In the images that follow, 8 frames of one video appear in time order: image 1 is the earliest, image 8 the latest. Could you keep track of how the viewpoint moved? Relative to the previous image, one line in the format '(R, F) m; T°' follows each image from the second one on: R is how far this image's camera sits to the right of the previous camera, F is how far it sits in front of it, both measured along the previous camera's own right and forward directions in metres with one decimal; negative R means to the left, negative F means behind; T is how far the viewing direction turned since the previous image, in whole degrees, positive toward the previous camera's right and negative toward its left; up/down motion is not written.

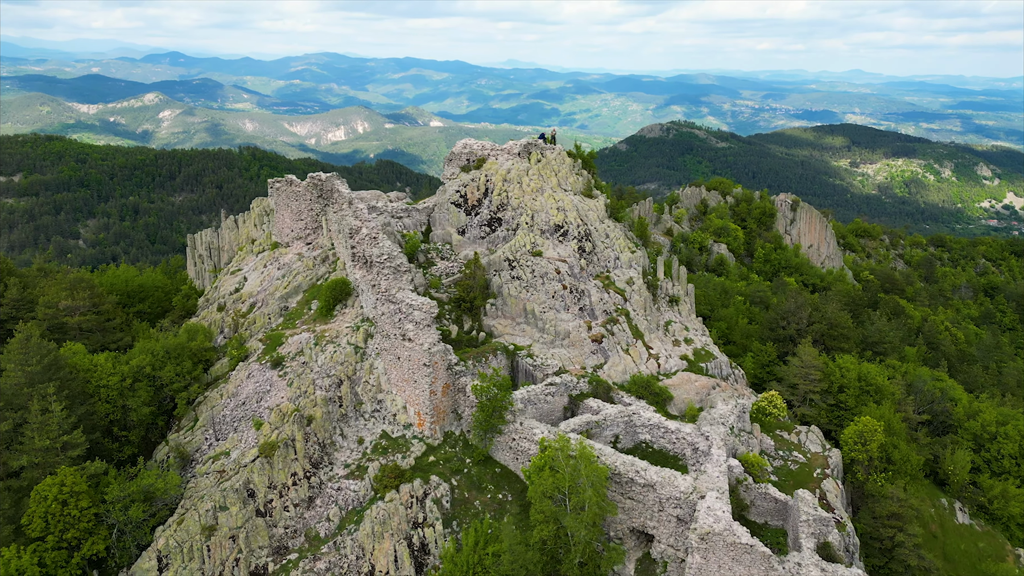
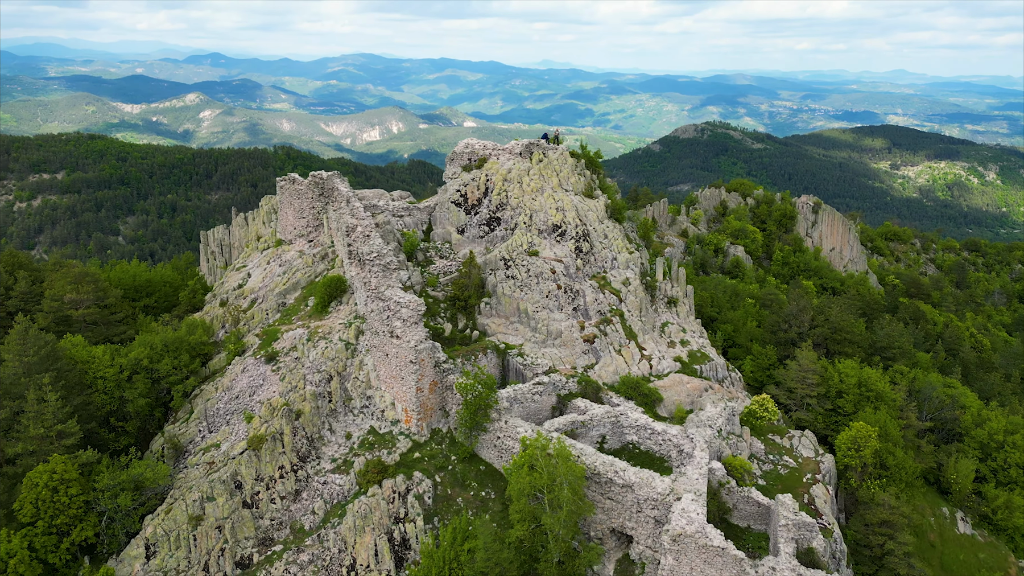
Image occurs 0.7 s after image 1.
(+1.7, -0.1) m; -2°
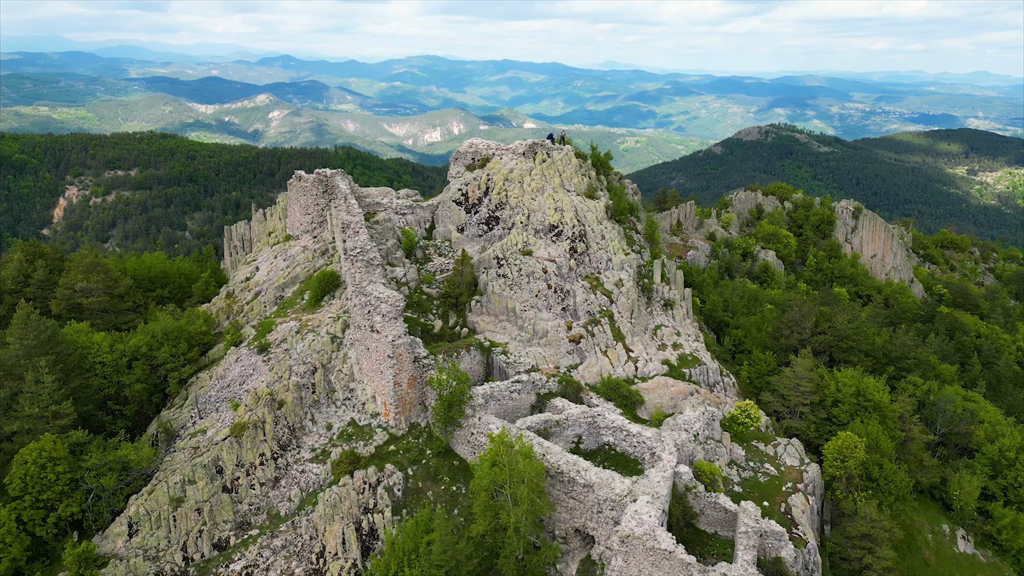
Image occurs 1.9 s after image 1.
(+3.1, -0.1) m; -4°
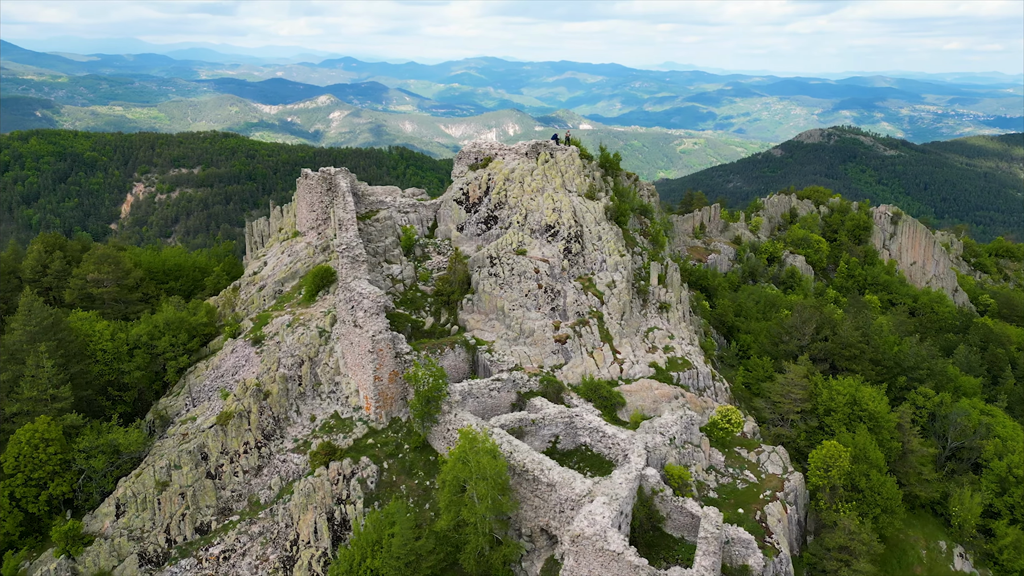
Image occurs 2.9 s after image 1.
(+2.9, -0.1) m; -4°
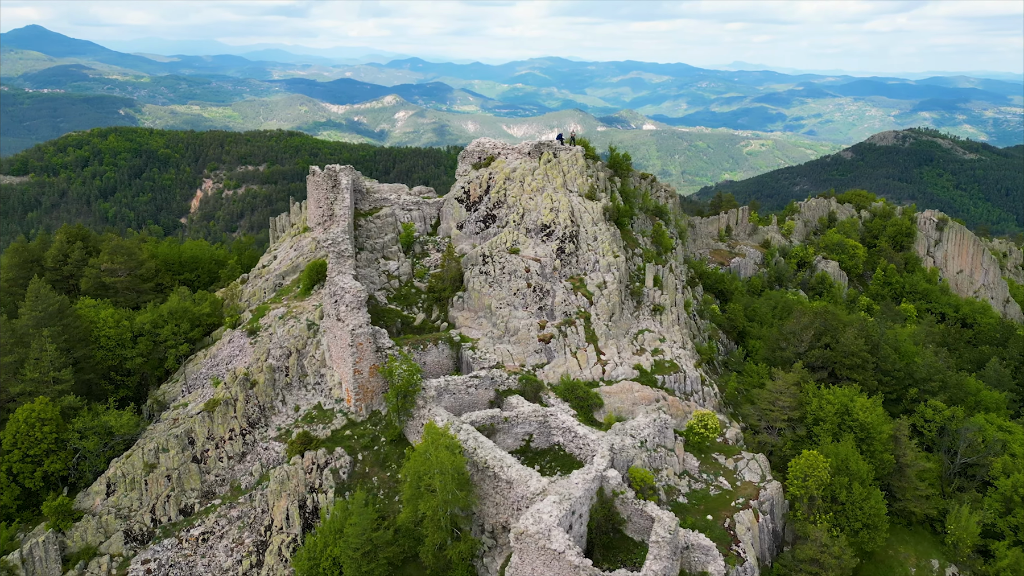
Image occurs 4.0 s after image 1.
(+3.2, 0.0) m; -4°
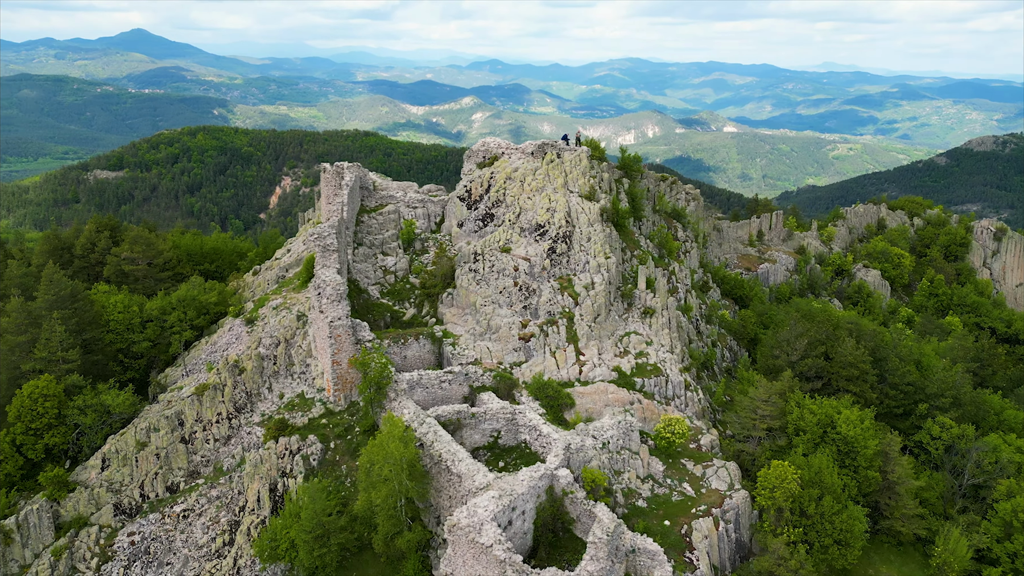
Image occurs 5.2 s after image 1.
(+4.0, -0.1) m; -6°
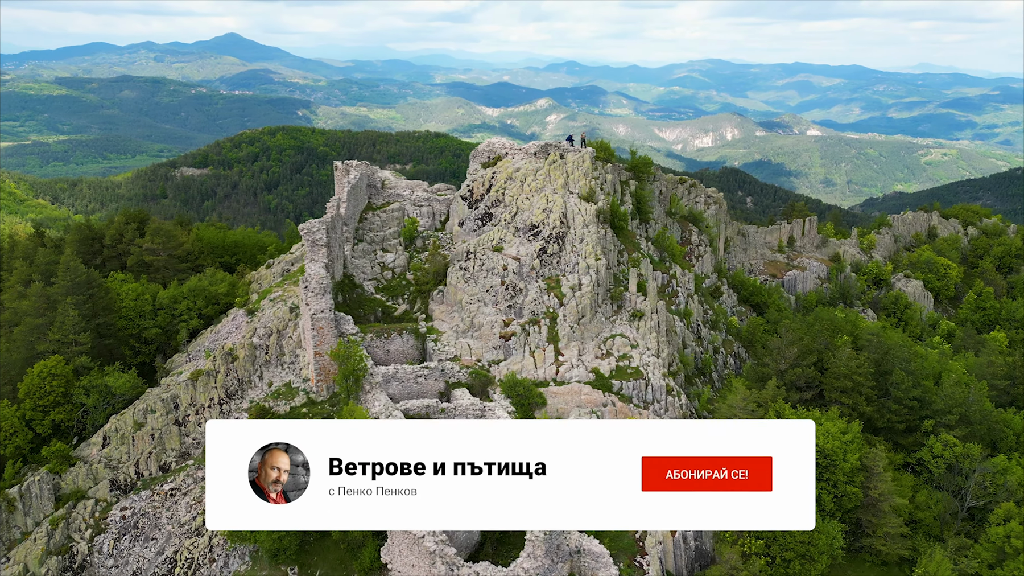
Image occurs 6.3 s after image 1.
(+3.9, -0.1) m; -5°
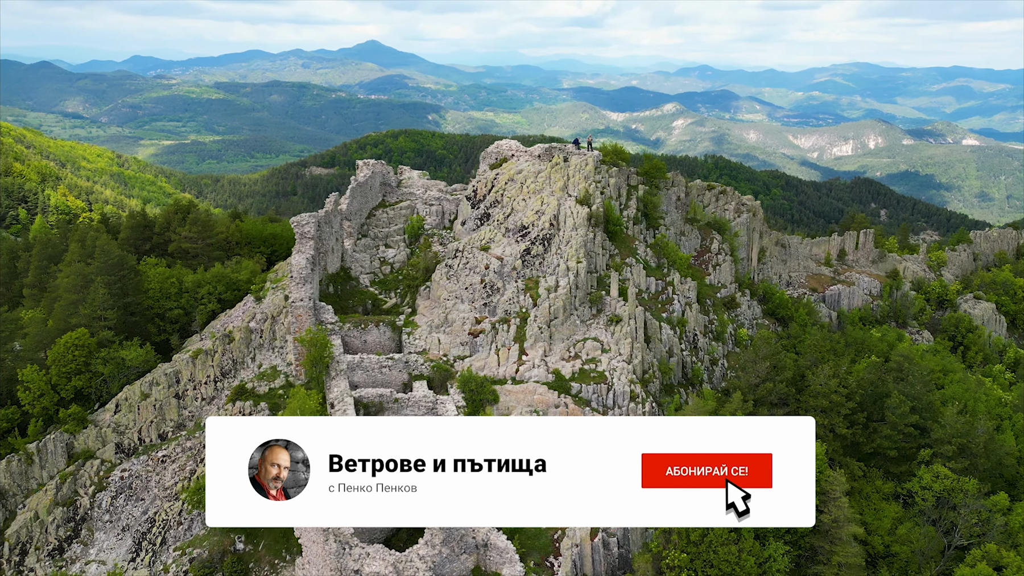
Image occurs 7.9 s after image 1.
(+6.6, 0.0) m; -9°
